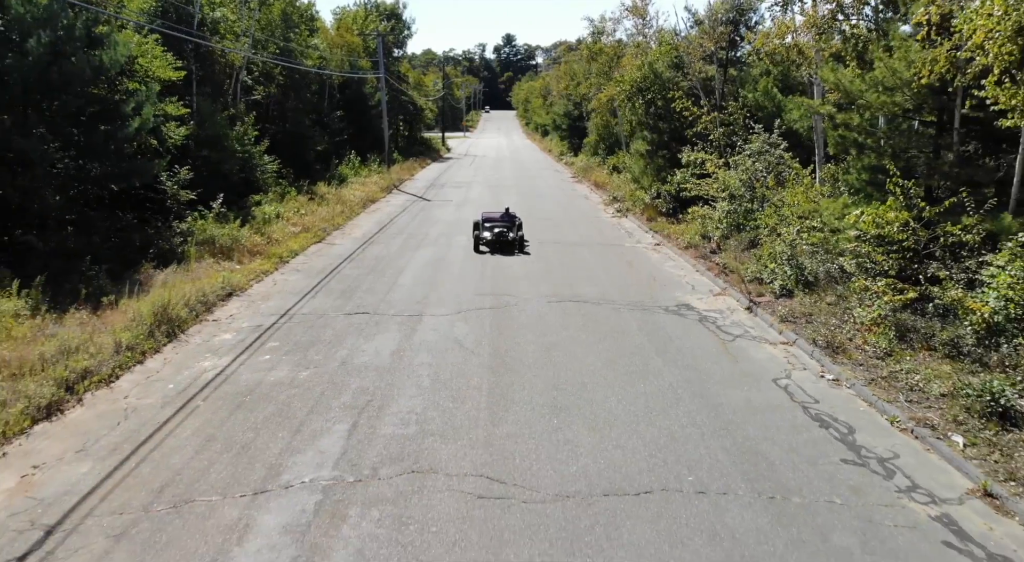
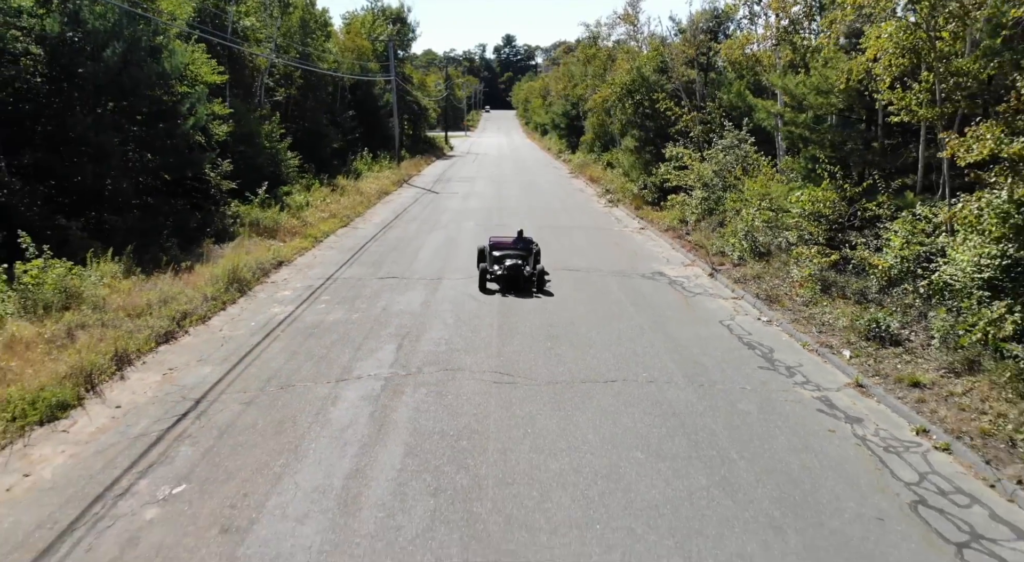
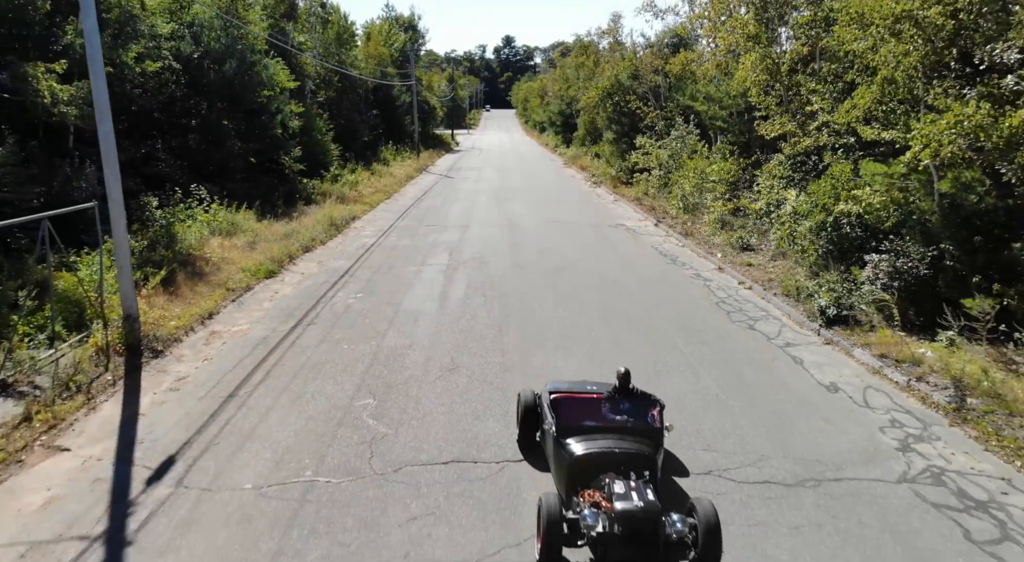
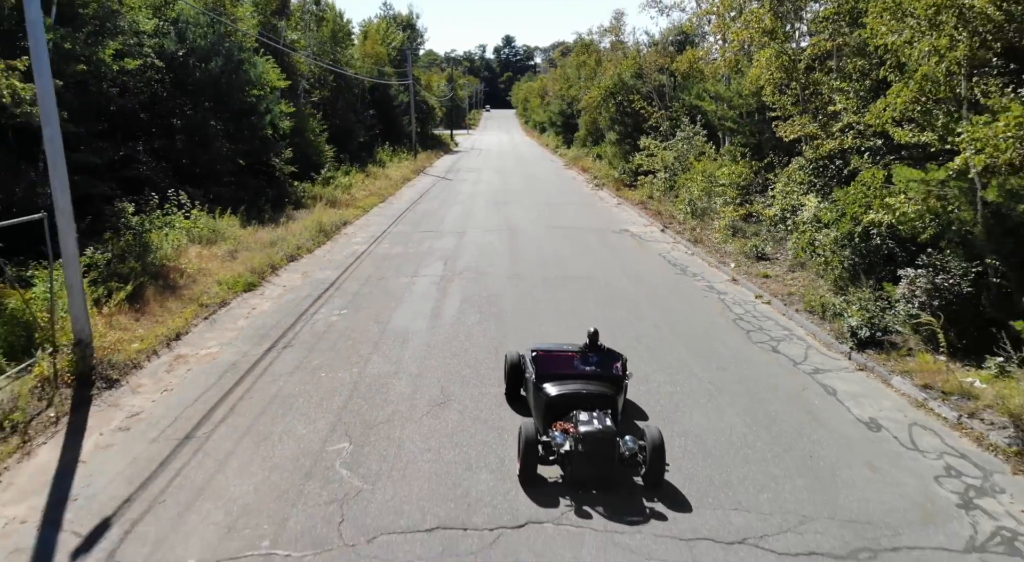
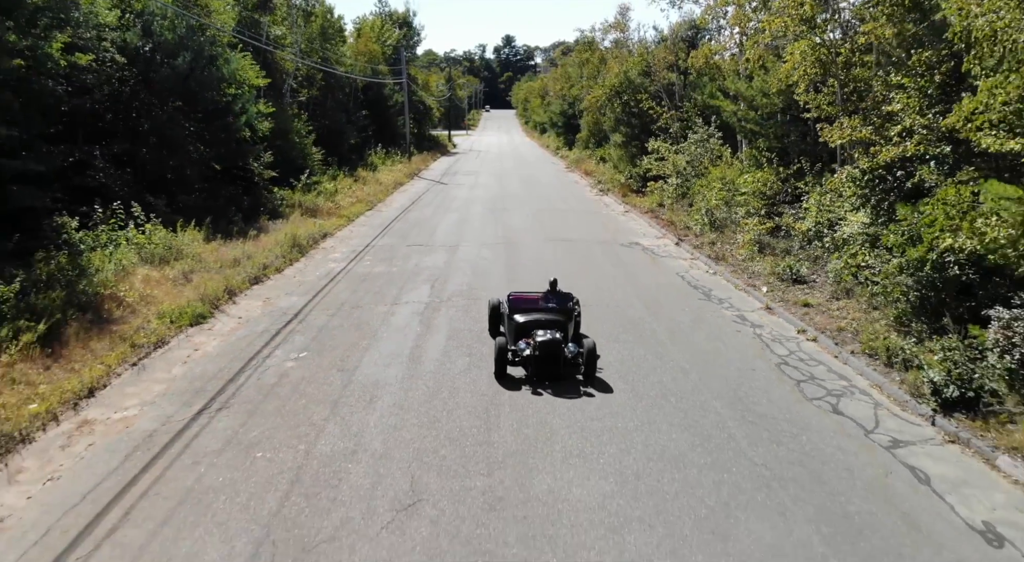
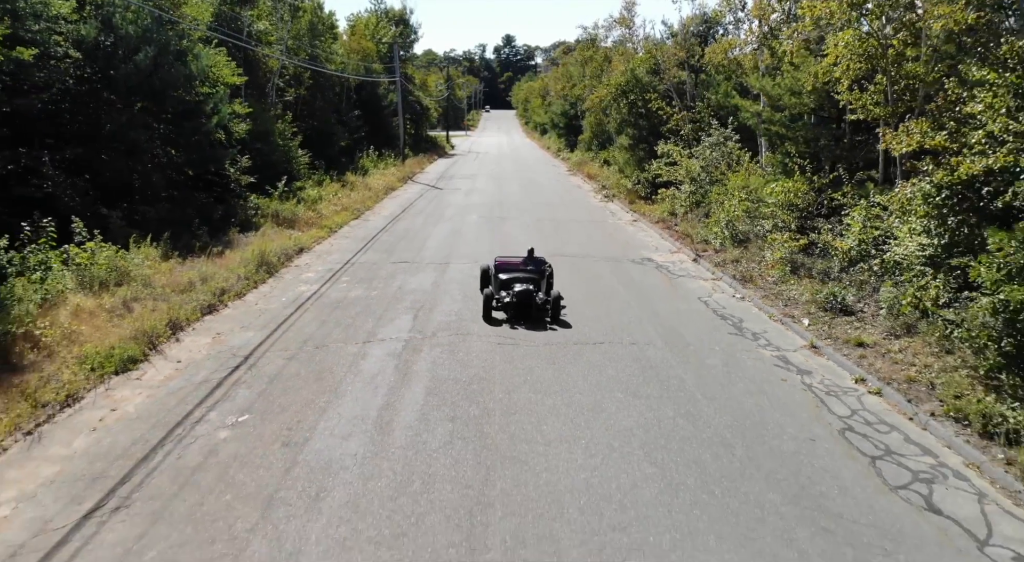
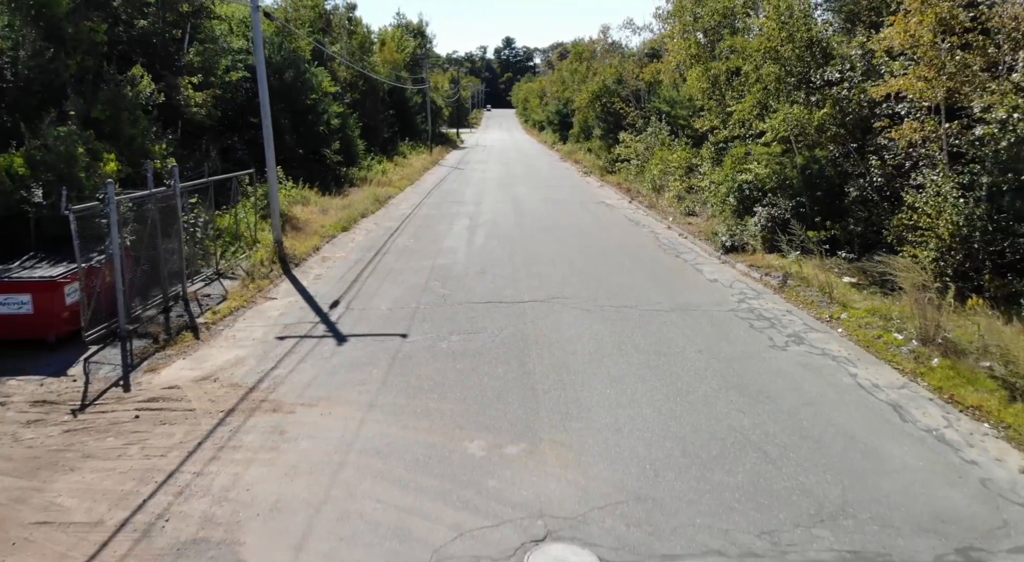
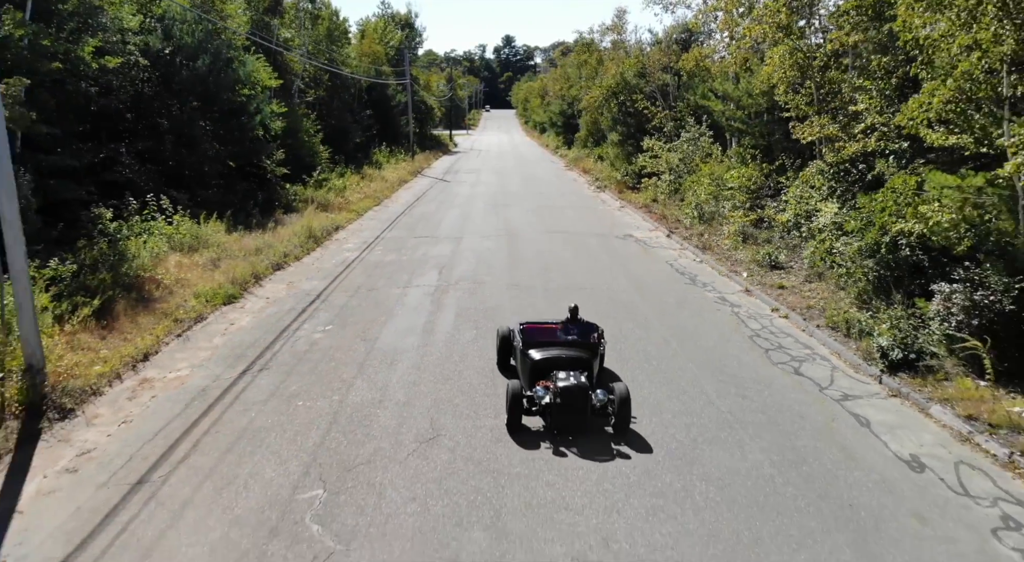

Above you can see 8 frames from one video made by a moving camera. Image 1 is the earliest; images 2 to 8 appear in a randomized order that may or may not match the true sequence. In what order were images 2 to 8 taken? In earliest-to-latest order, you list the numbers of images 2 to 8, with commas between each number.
2, 6, 5, 8, 4, 3, 7
